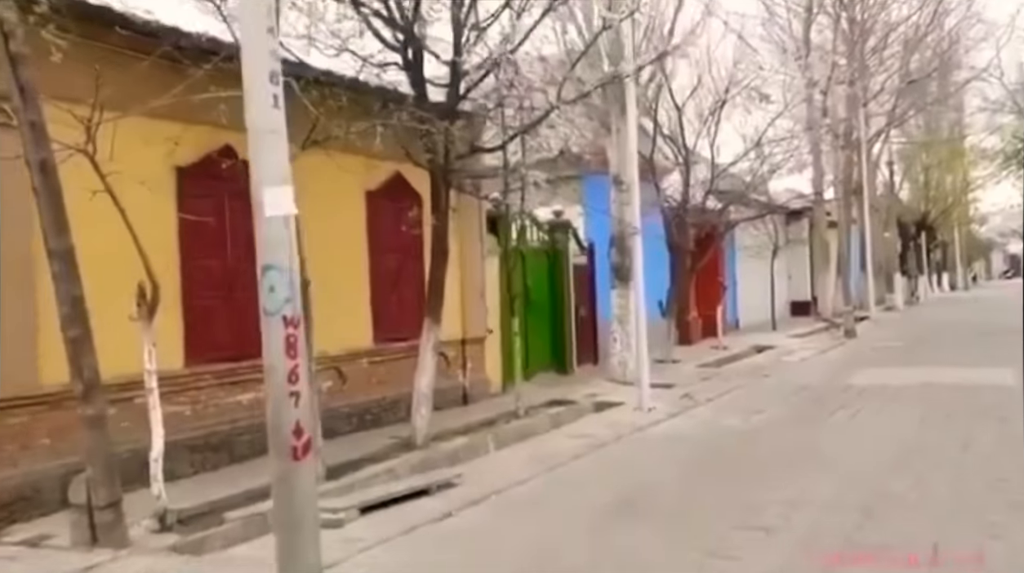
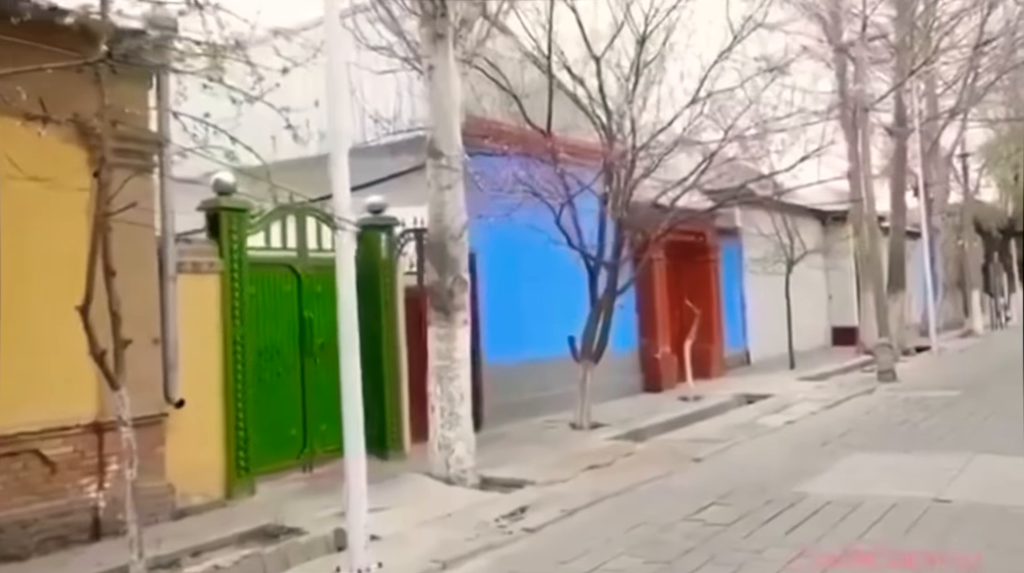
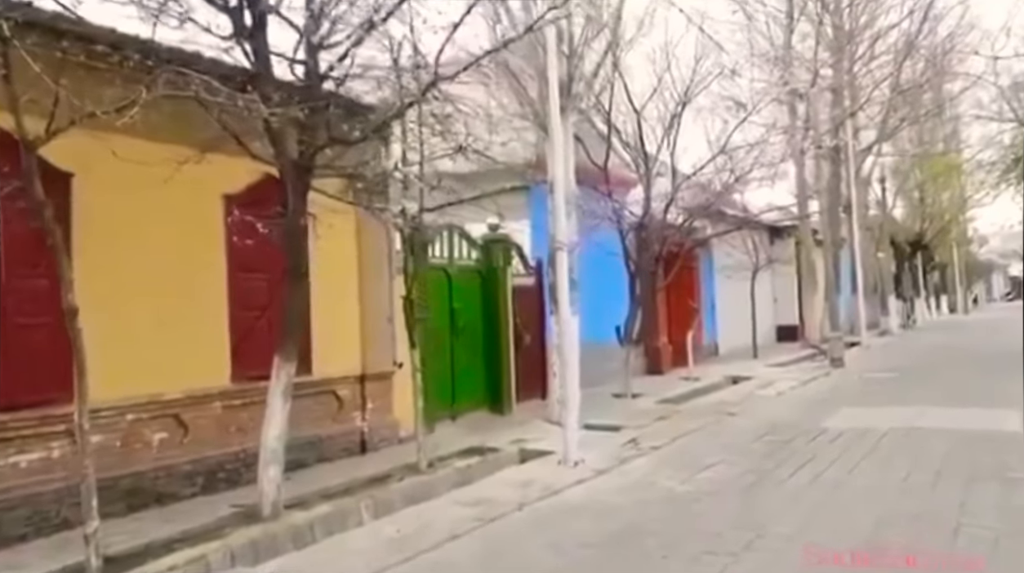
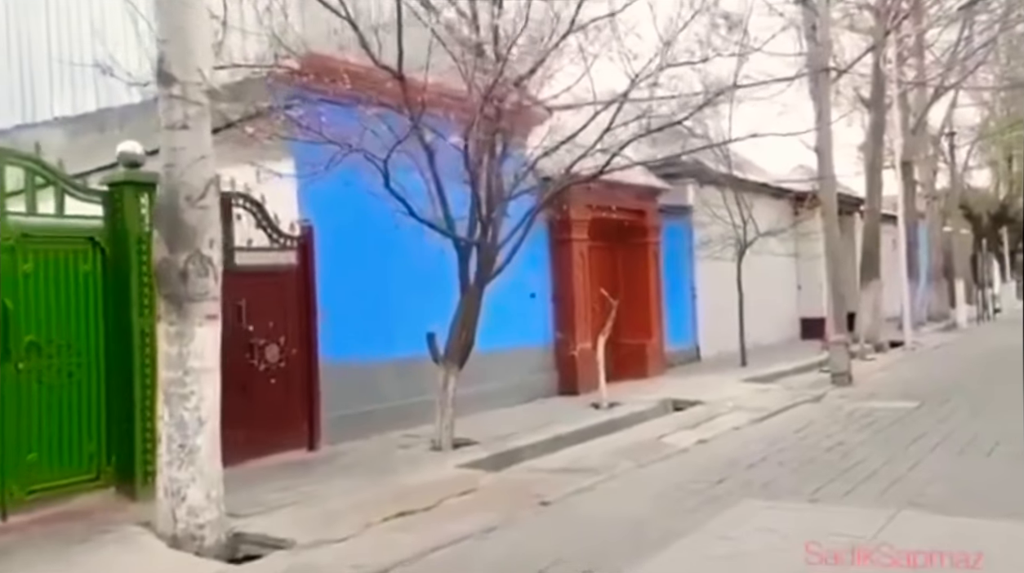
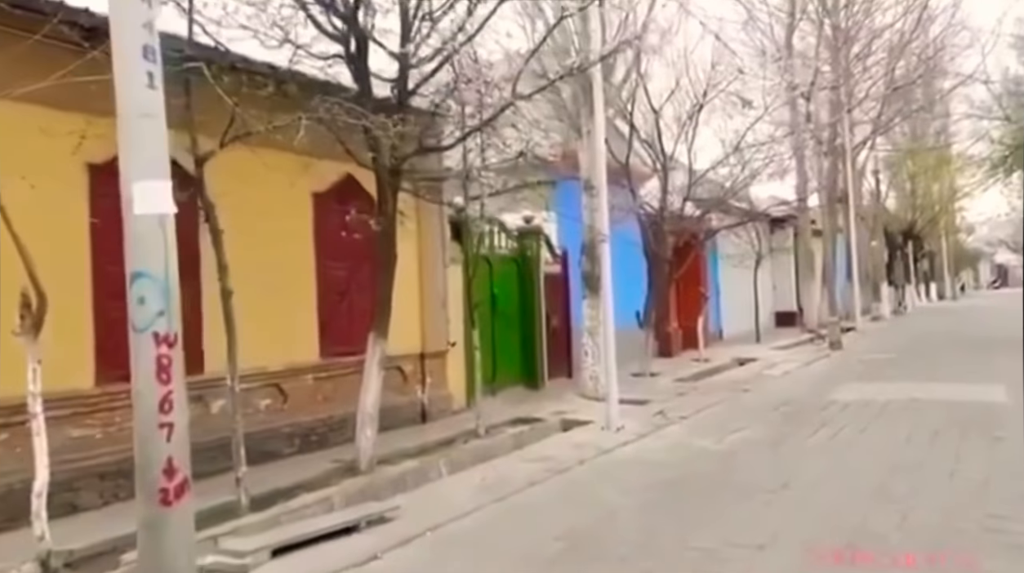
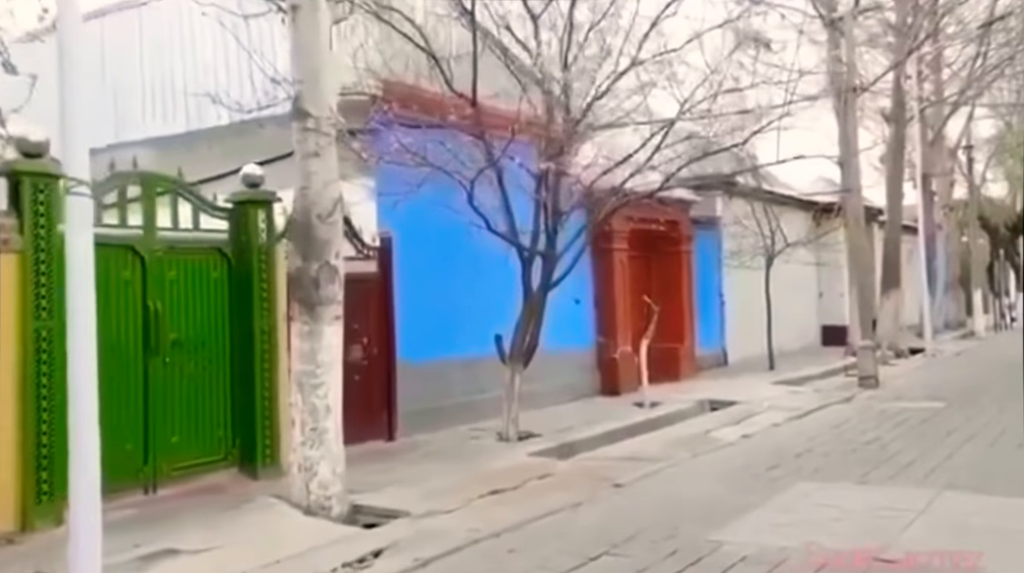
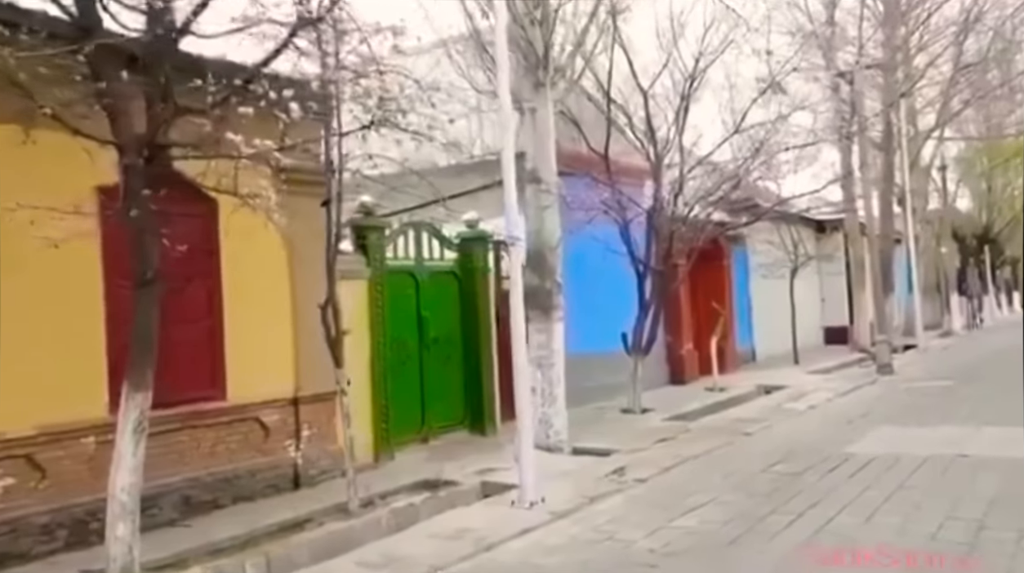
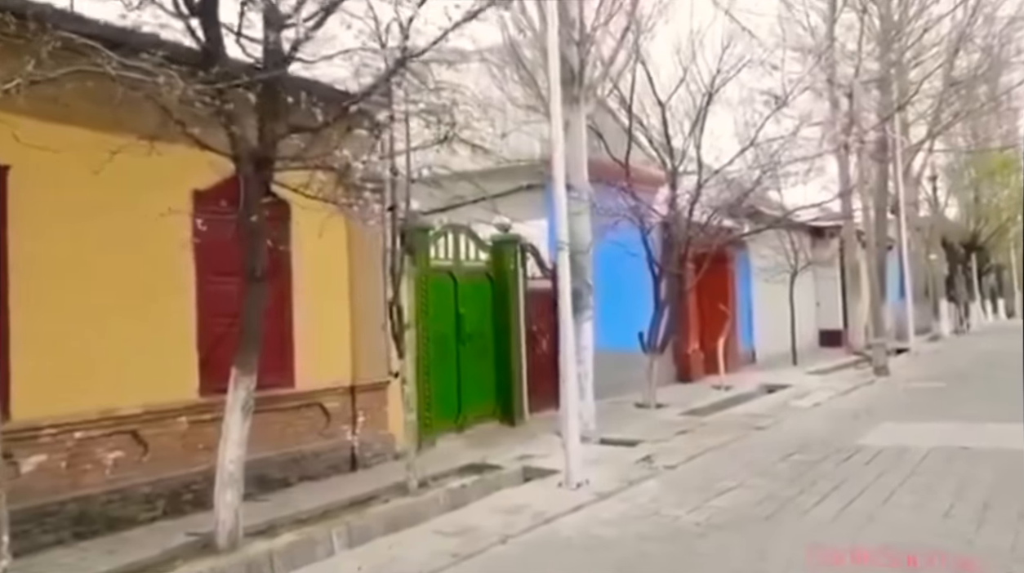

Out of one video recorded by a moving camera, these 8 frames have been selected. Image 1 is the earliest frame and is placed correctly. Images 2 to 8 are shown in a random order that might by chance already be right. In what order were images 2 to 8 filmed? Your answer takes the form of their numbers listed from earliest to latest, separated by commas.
5, 3, 8, 7, 2, 6, 4
